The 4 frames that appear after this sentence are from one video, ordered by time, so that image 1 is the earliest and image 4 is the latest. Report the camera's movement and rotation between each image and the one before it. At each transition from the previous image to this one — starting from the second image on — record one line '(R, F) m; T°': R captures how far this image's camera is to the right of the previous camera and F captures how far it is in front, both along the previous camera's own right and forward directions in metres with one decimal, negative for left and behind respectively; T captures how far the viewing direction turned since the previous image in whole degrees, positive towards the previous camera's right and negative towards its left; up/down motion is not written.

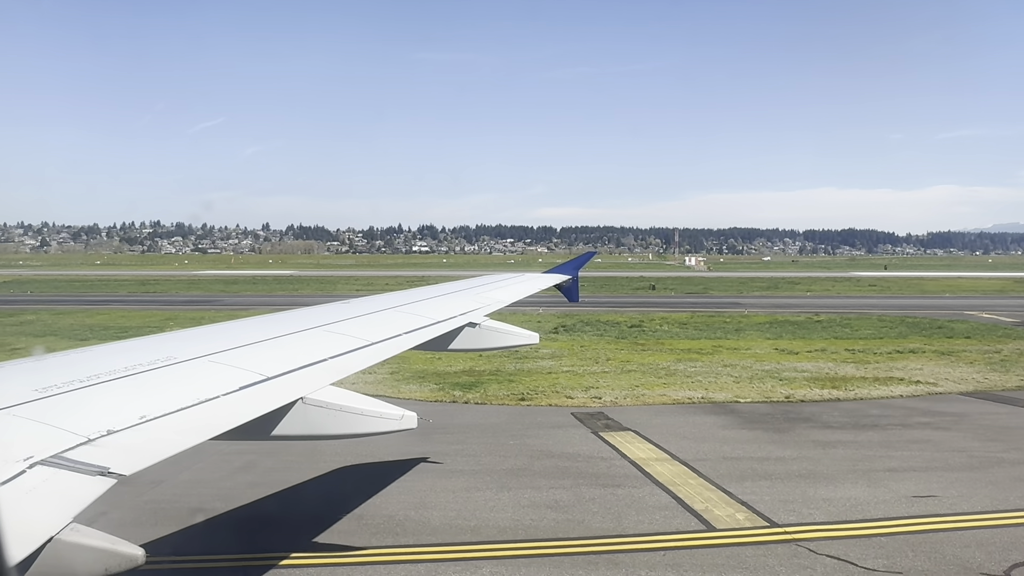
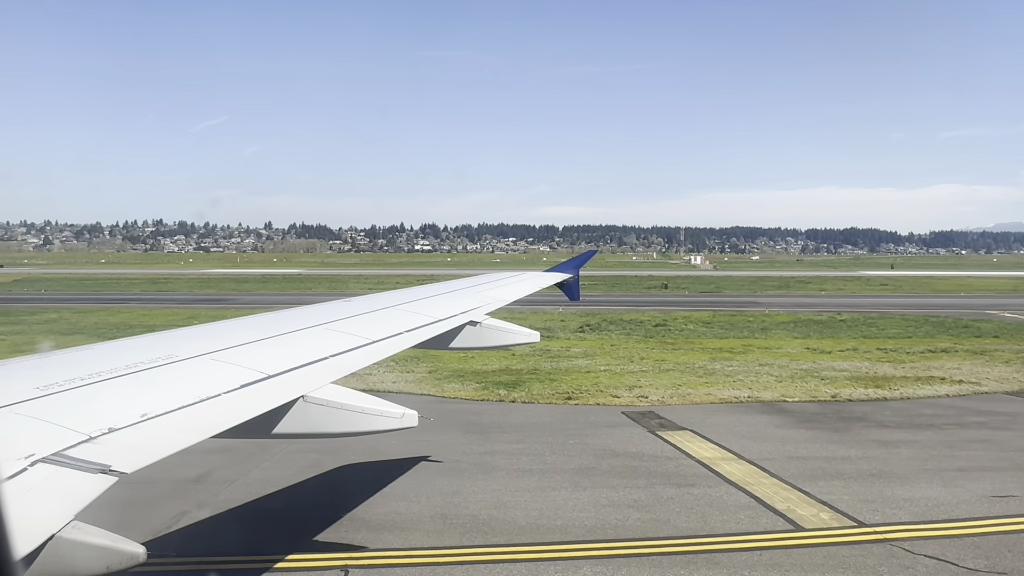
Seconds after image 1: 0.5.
(-1.0, 0.0) m; 0°
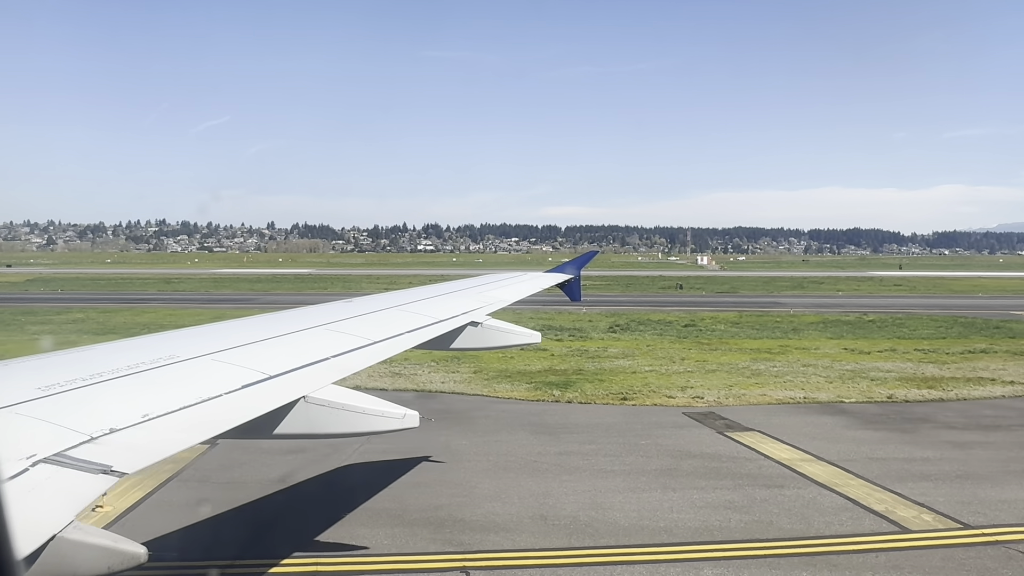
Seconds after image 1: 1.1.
(-1.1, 0.0) m; 0°
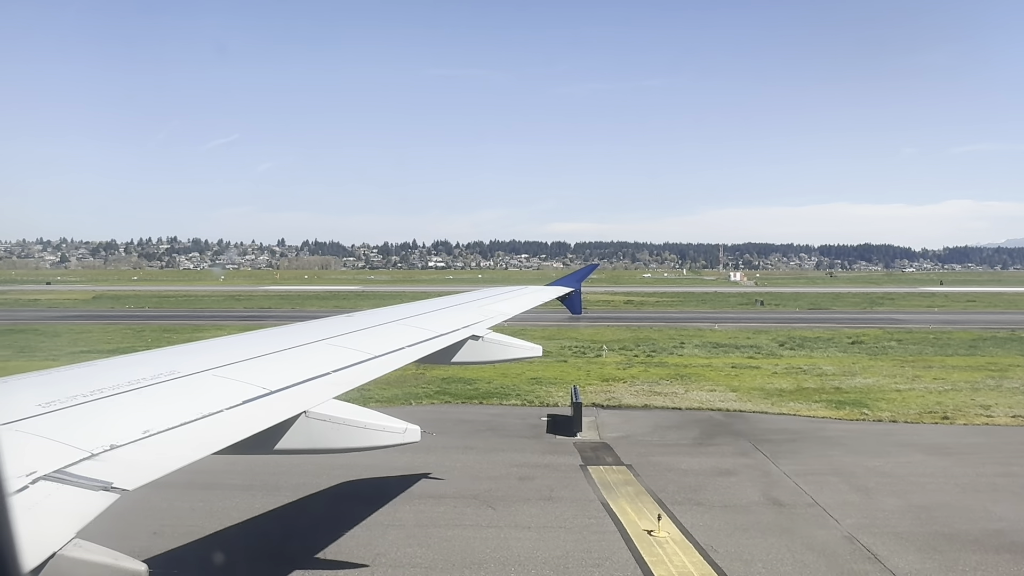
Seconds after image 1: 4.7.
(-6.6, +0.2) m; 0°
